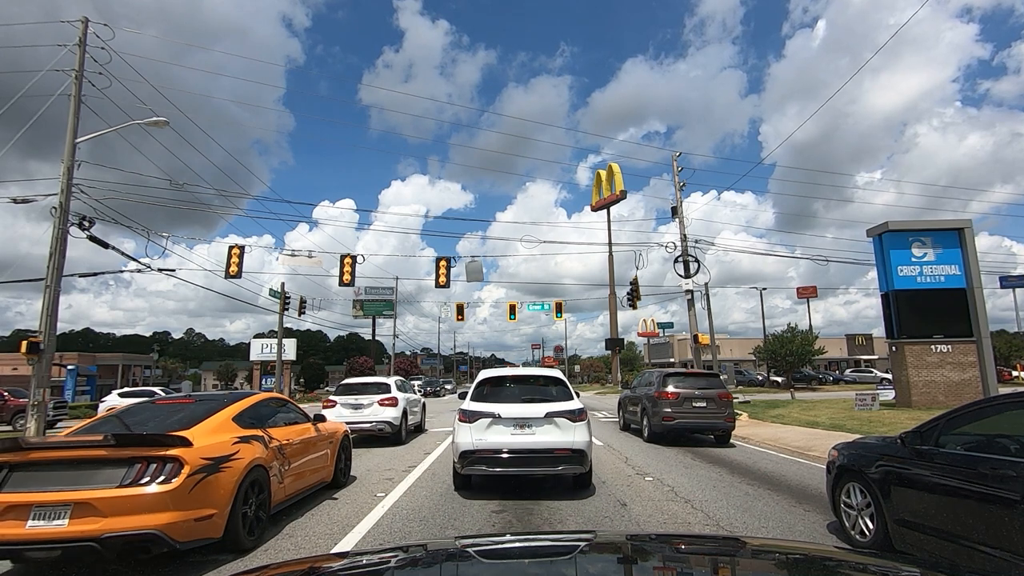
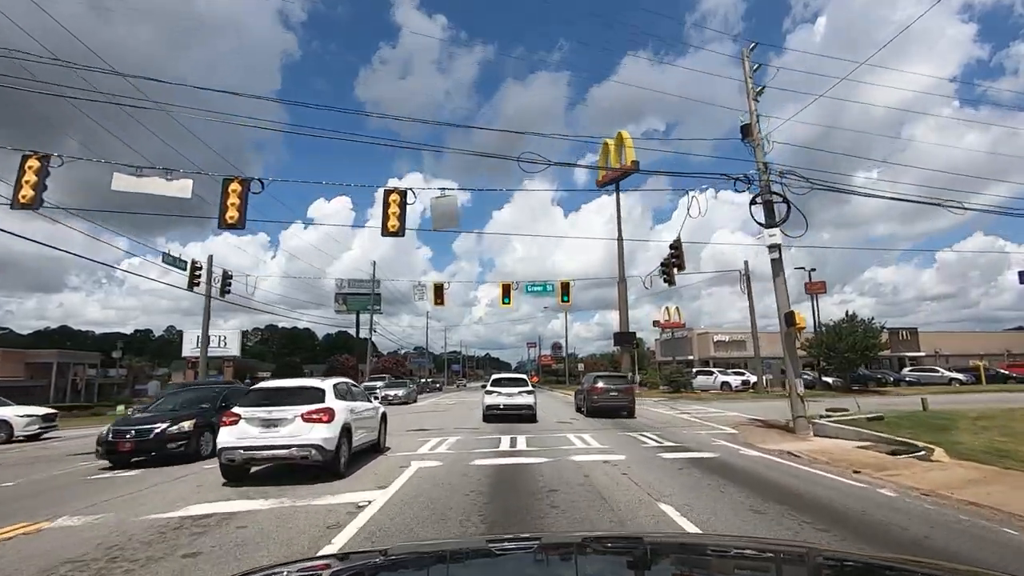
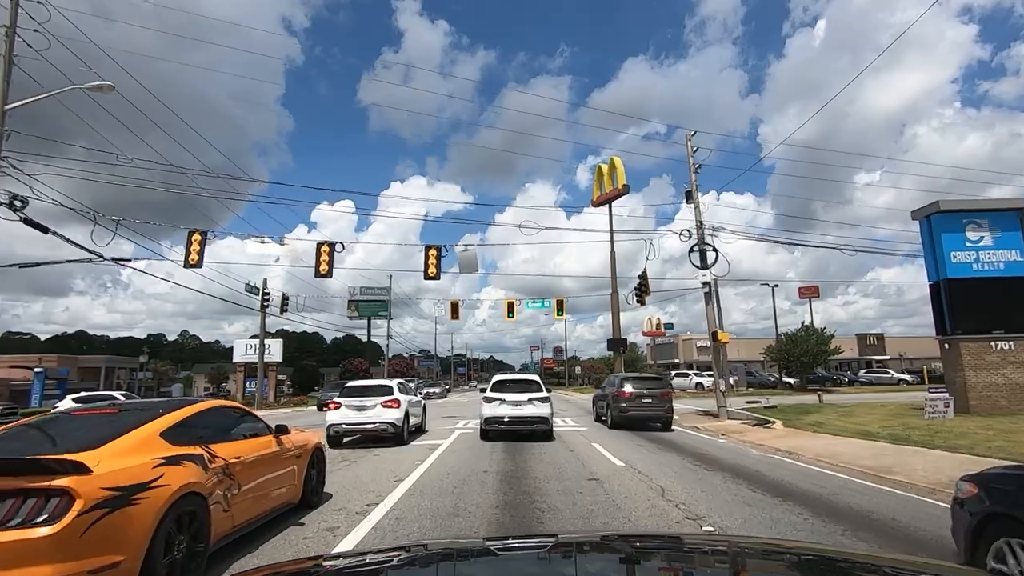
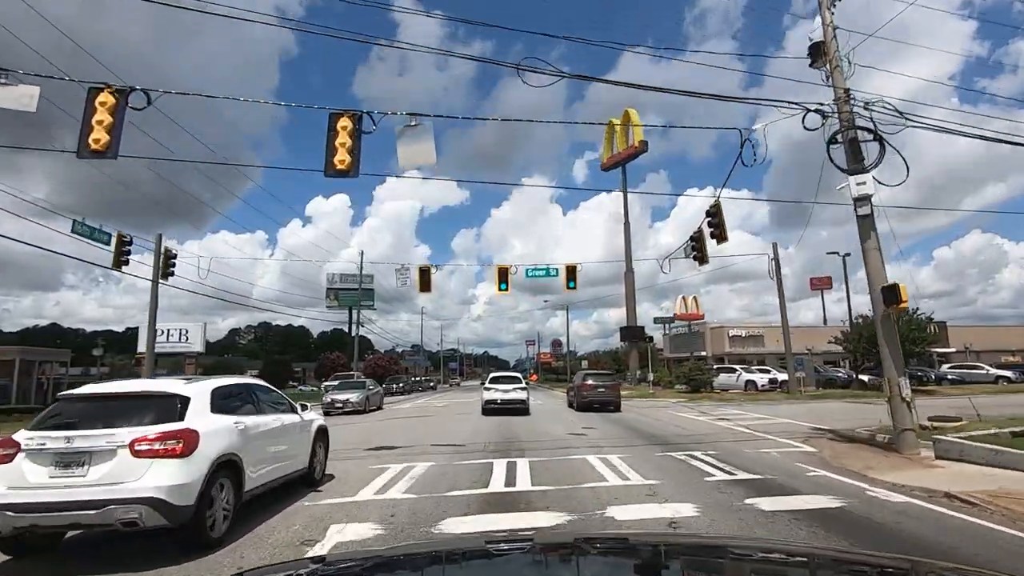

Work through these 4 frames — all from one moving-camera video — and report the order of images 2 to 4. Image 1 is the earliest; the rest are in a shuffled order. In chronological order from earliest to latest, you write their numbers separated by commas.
3, 2, 4
